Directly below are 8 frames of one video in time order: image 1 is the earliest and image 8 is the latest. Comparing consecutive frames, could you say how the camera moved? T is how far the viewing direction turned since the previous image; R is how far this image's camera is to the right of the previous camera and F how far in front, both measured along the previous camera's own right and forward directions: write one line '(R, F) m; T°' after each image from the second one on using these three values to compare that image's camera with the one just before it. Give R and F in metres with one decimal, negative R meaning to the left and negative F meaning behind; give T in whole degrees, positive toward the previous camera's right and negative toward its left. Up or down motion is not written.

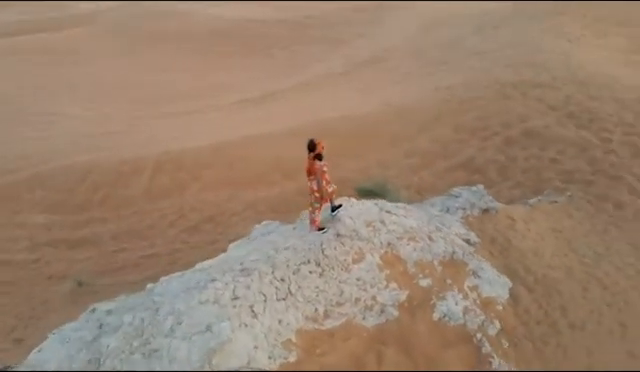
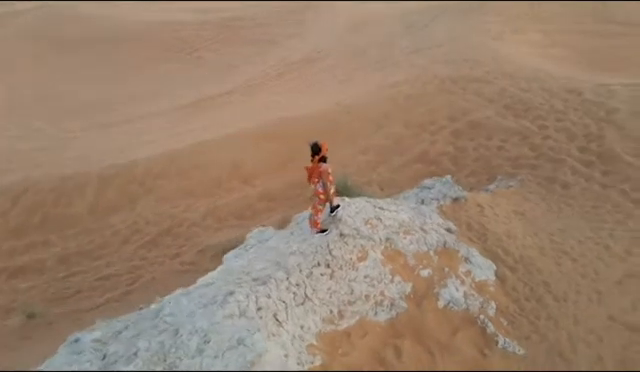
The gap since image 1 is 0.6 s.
(-0.6, 0.0) m; +9°
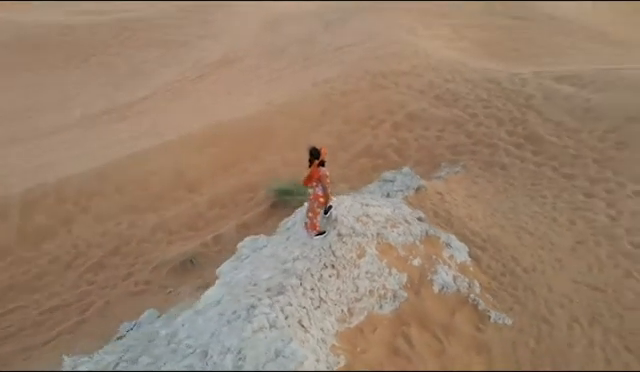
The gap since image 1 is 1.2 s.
(-0.7, 0.0) m; +11°
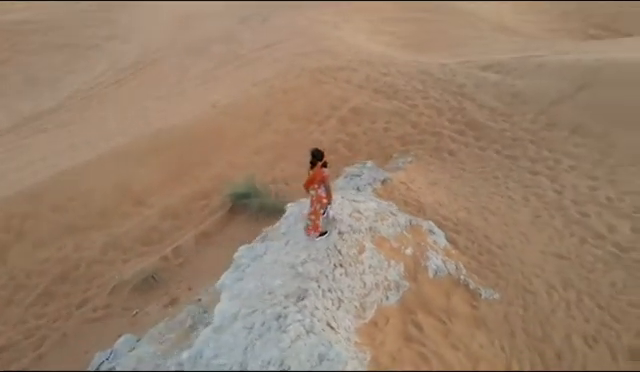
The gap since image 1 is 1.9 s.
(-0.7, +0.1) m; +10°
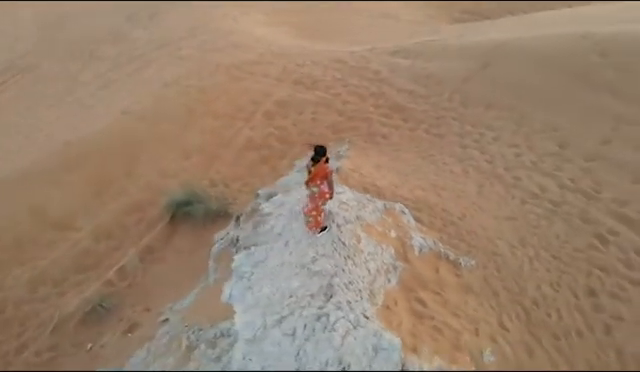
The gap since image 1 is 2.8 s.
(-0.9, +0.1) m; +14°
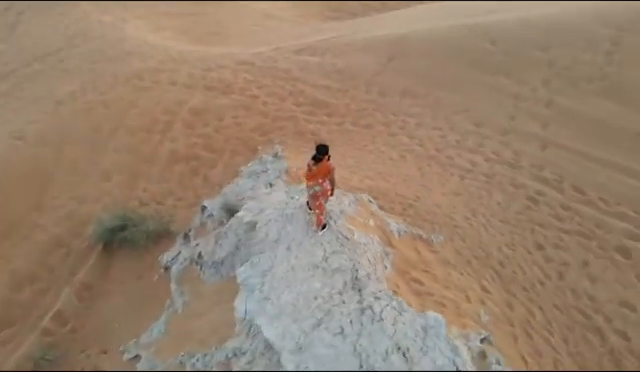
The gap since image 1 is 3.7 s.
(-1.0, +0.1) m; +15°
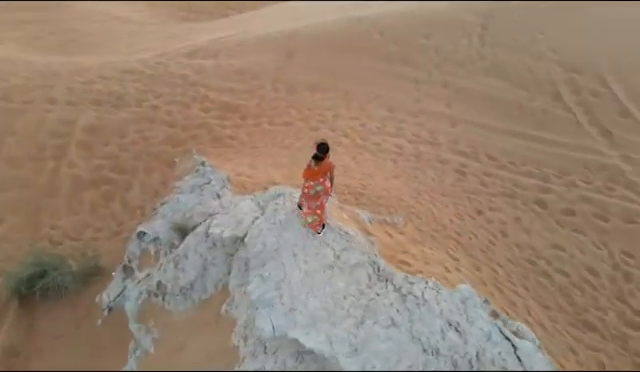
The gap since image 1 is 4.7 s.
(-1.1, +0.2) m; +17°
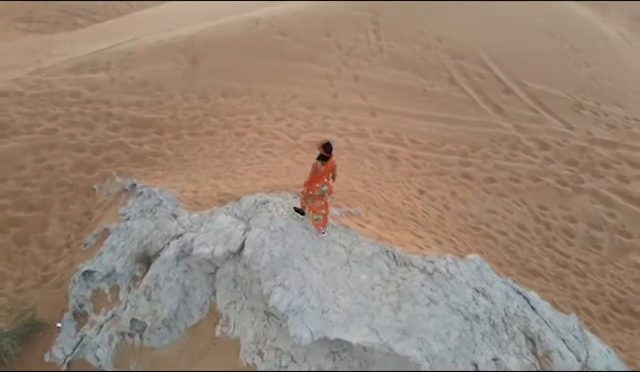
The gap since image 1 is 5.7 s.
(-1.0, +0.1) m; +16°
